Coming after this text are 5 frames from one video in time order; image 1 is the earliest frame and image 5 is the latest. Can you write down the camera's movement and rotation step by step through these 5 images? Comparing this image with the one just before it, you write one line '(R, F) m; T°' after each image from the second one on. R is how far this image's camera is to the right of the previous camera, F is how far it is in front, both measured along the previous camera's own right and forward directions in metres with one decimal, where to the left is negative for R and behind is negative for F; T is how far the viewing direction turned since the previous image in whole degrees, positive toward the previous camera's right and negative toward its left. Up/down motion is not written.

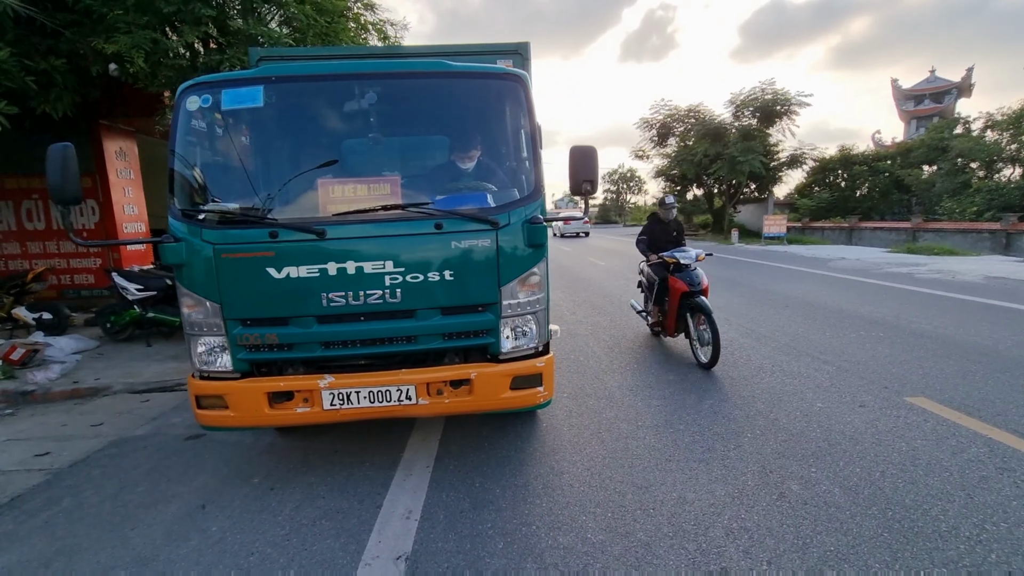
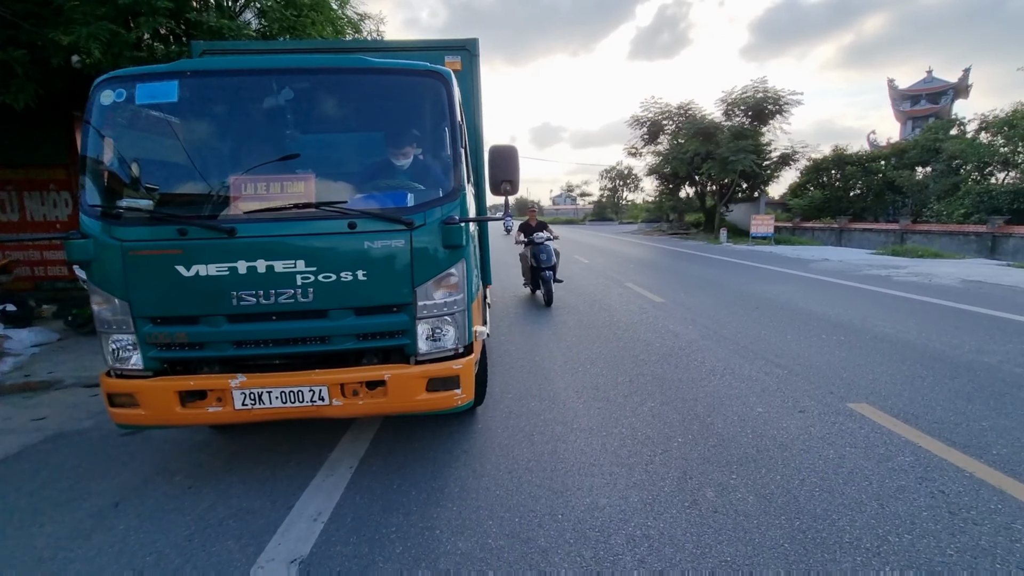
(+0.5, 0.0) m; 0°
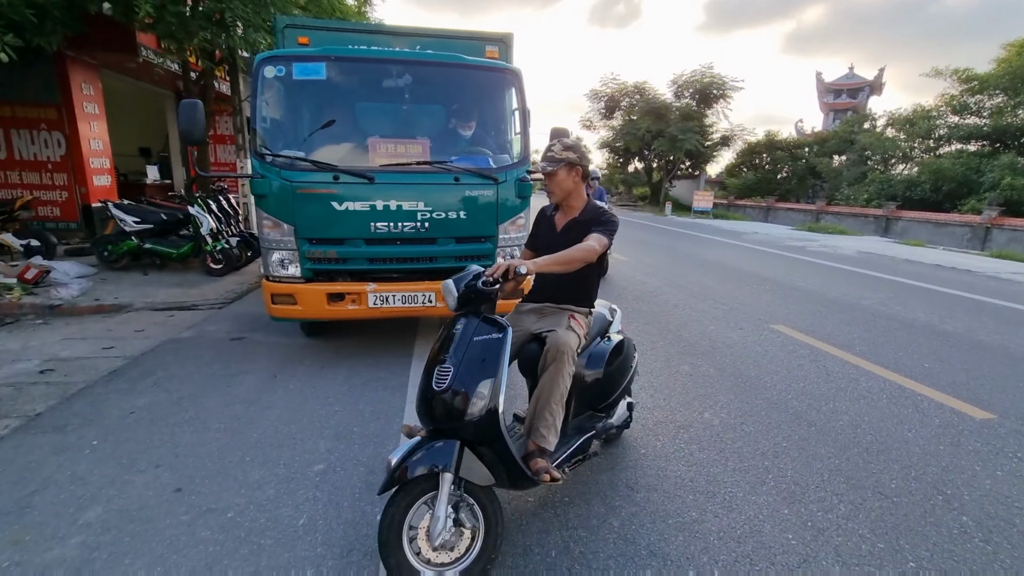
(-0.9, -1.3) m; +7°
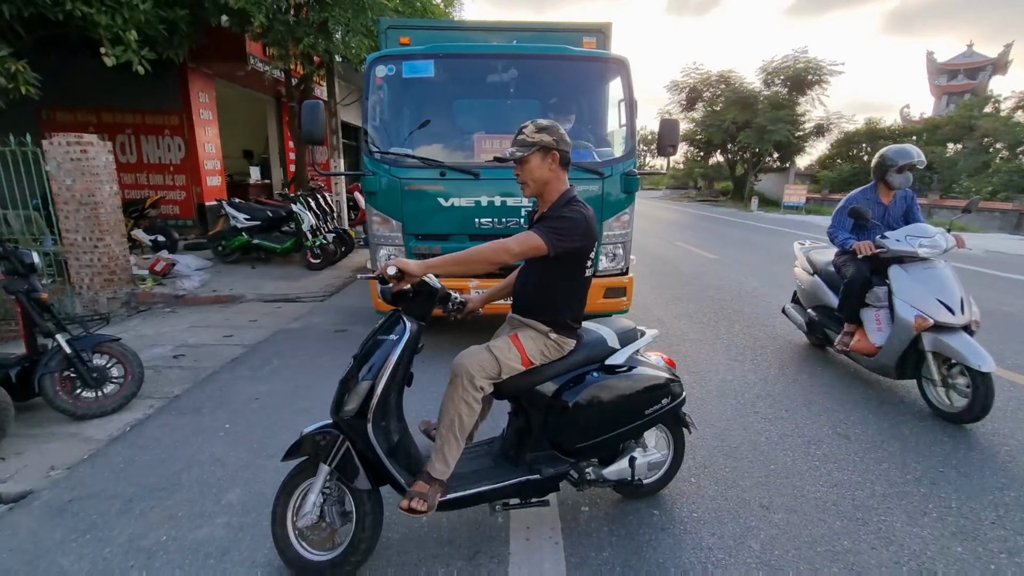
(-0.3, +0.1) m; -8°
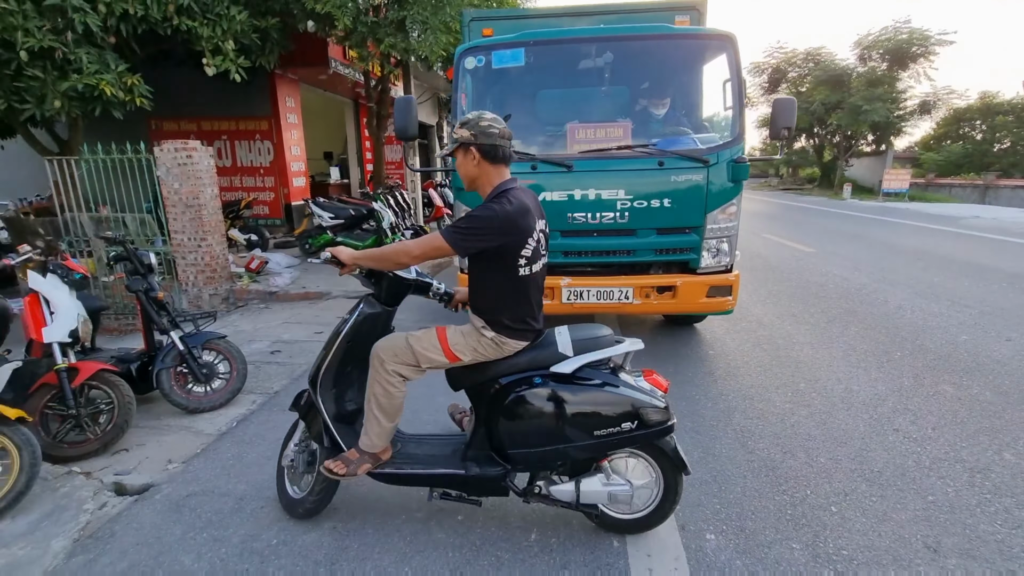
(-0.2, +0.2) m; -7°
